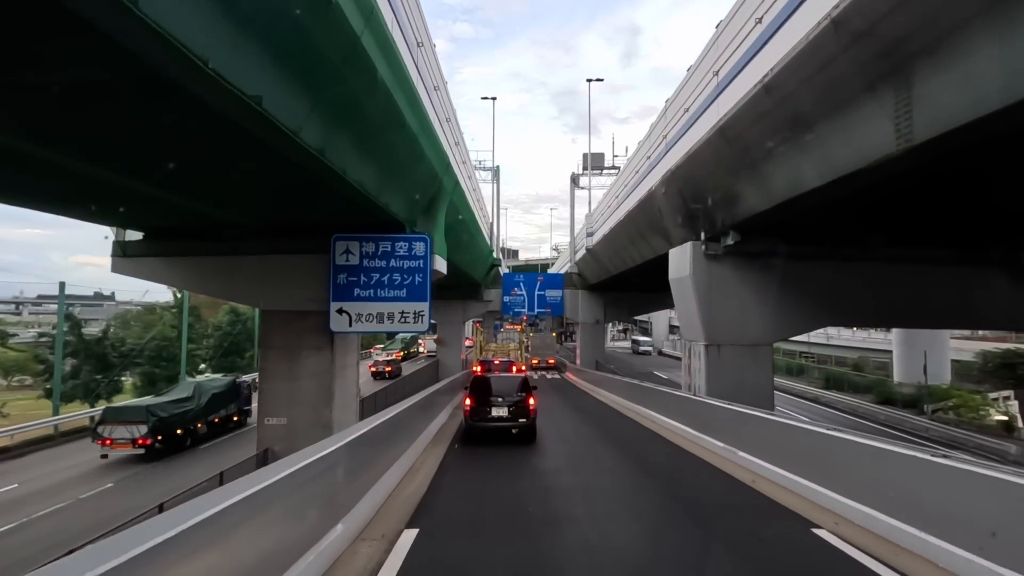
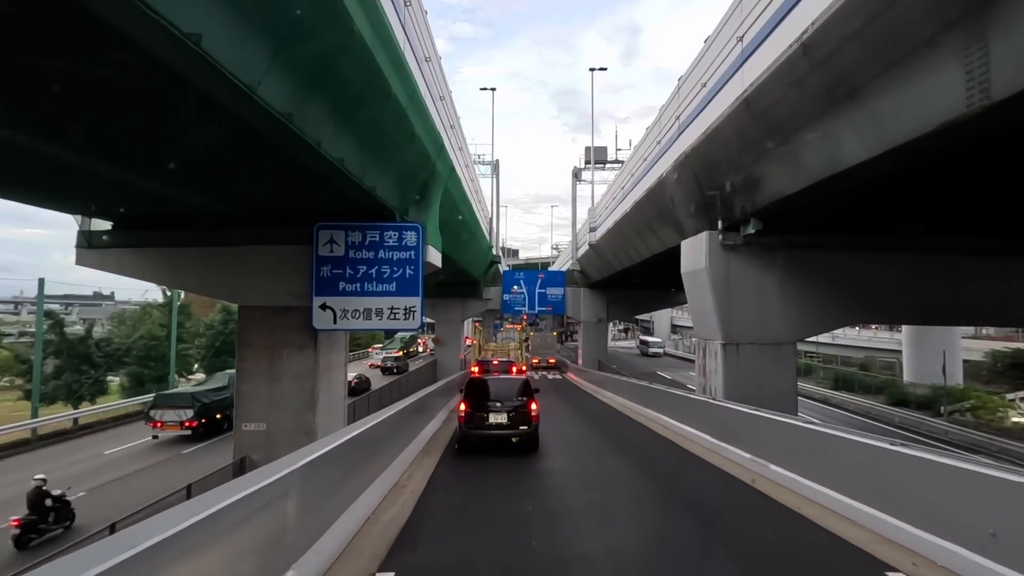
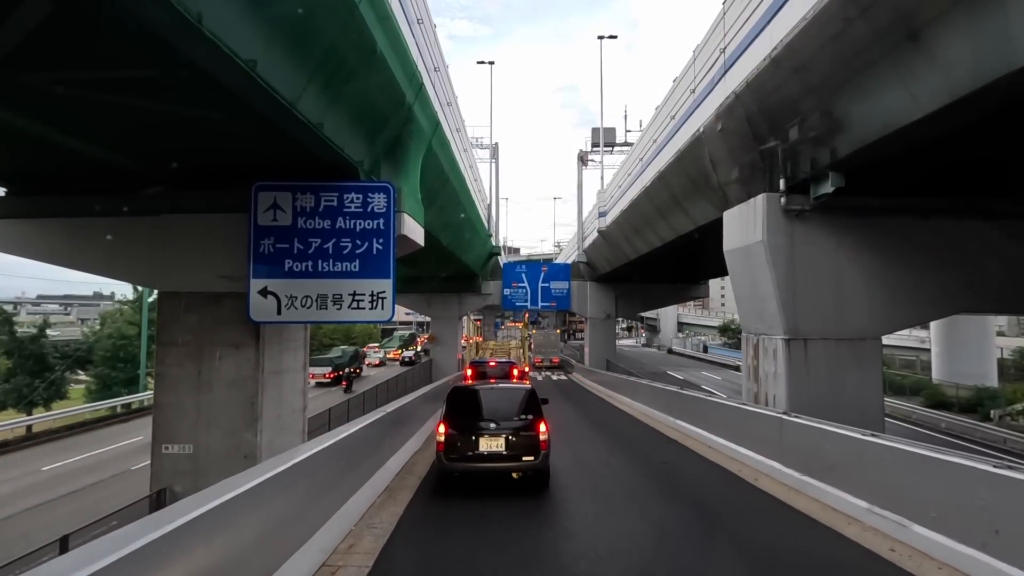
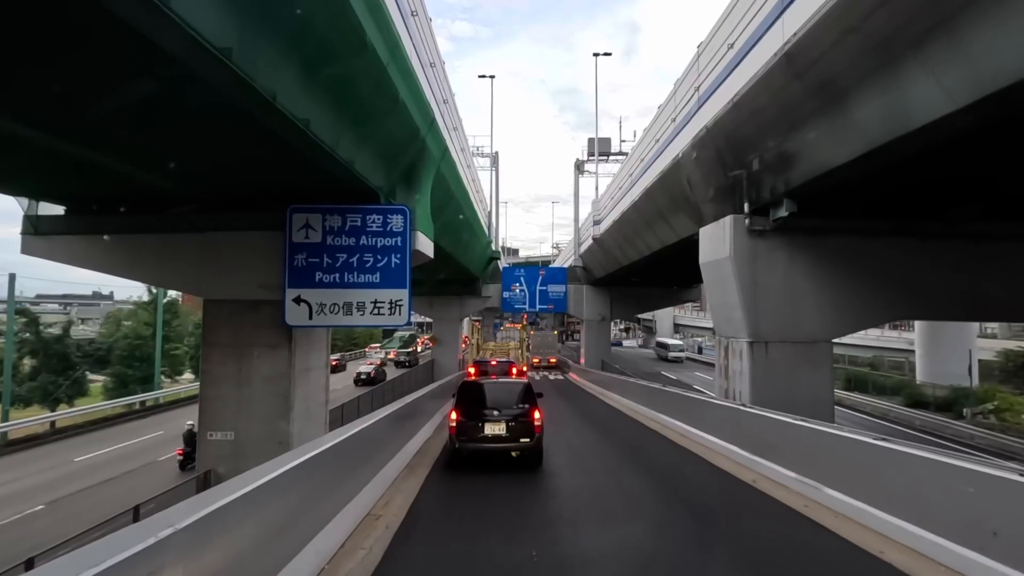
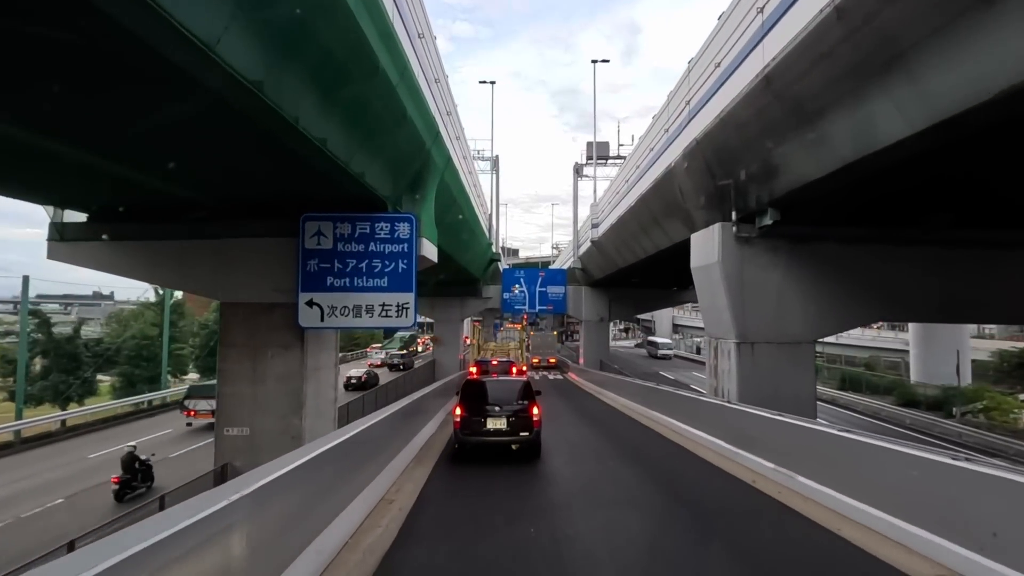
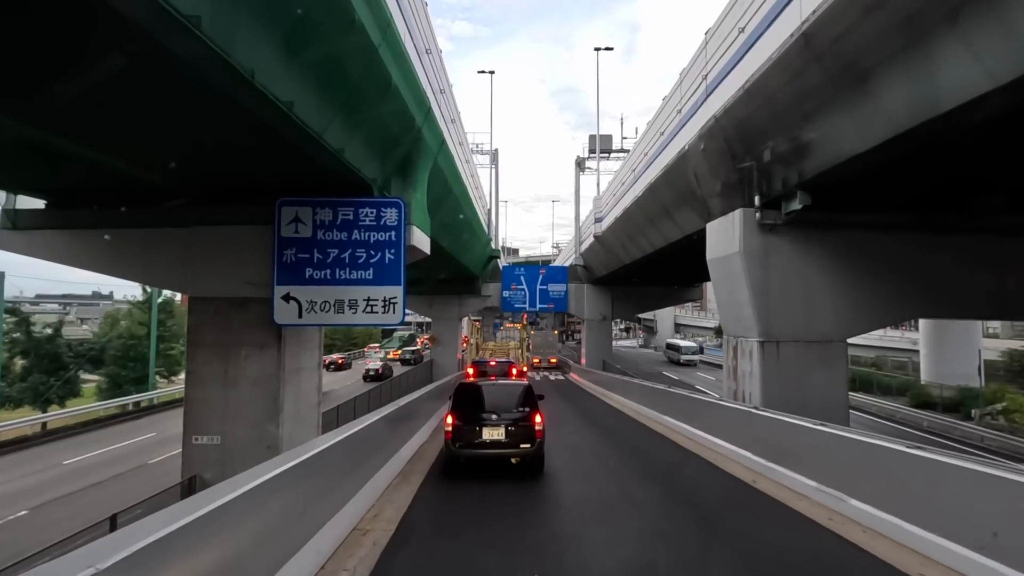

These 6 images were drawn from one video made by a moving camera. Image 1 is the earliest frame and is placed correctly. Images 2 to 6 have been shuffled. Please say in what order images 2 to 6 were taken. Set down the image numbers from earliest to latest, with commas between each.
2, 5, 4, 6, 3
